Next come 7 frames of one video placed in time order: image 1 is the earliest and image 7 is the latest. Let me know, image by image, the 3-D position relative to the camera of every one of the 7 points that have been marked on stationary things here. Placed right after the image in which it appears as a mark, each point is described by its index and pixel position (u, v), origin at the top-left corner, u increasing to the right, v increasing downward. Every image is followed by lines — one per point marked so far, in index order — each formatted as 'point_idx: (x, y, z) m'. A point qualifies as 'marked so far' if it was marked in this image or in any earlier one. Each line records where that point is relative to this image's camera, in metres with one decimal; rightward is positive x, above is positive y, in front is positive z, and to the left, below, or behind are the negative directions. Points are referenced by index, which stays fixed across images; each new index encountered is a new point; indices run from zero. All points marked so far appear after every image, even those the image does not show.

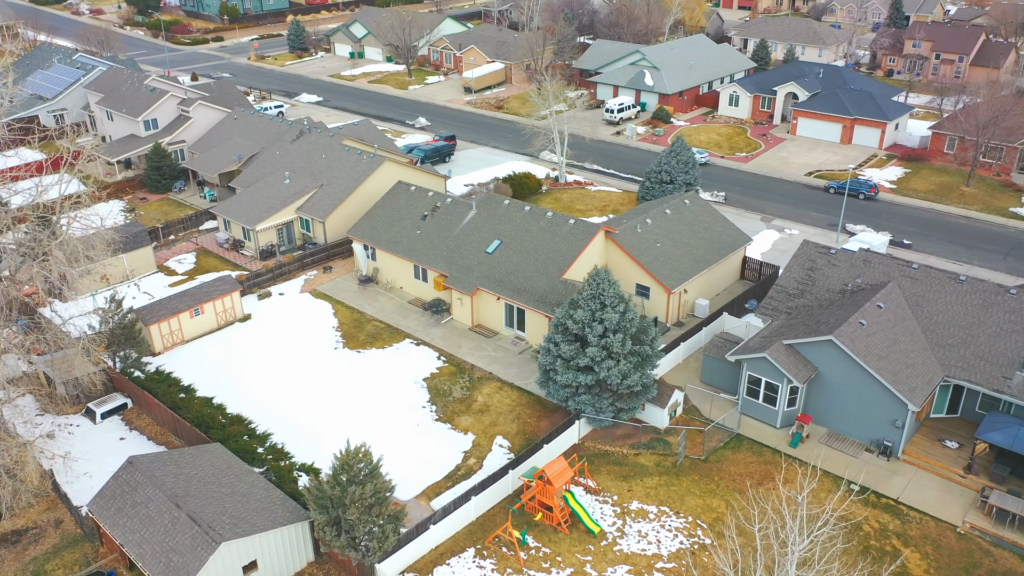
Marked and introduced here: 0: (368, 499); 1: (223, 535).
0: (-3.4, -5.0, +19.5) m
1: (-6.4, -5.6, +18.8) m
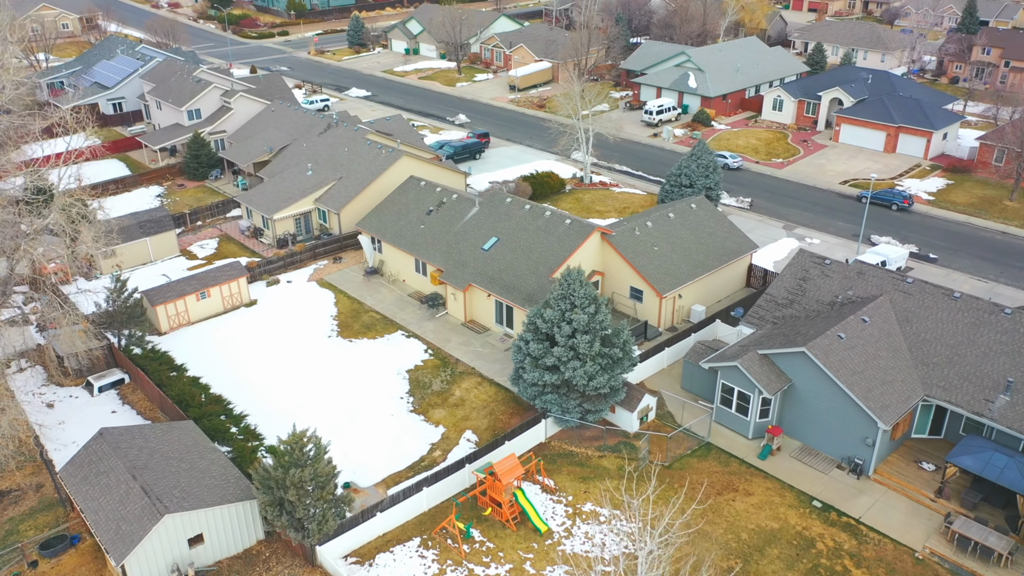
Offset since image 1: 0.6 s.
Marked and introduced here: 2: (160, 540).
0: (-4.9, -4.7, +20.1) m
1: (-8.1, -5.2, +19.6) m
2: (-8.1, -5.9, +19.6) m
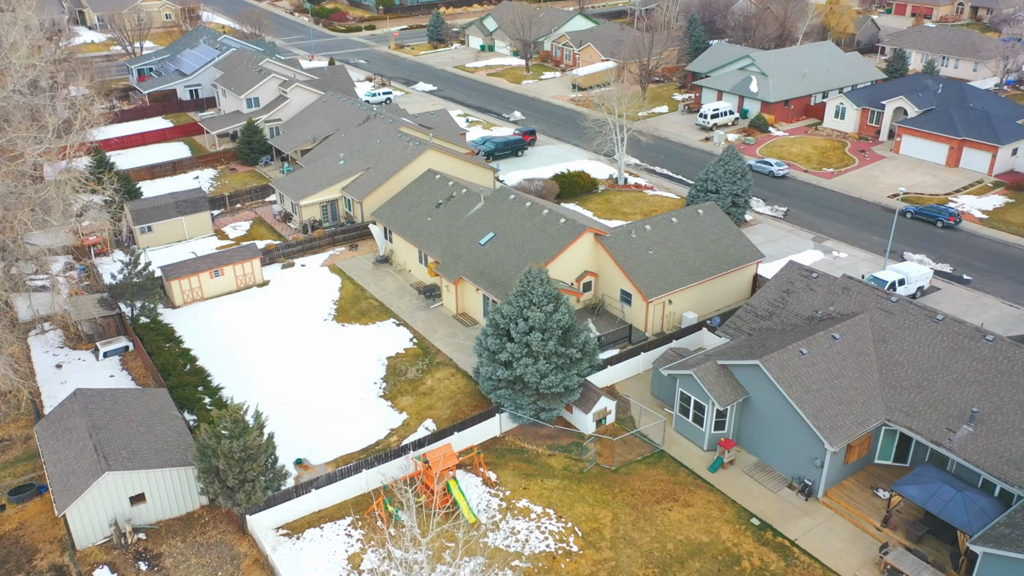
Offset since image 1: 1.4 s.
0: (-7.0, -4.2, +21.1) m
1: (-10.2, -4.5, +21.0) m
2: (-10.3, -5.3, +21.0) m
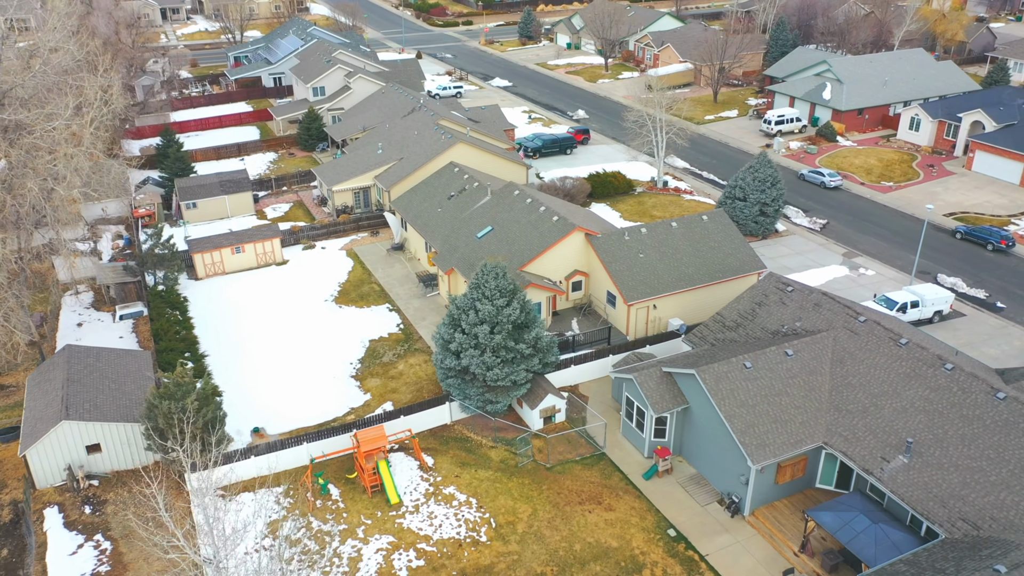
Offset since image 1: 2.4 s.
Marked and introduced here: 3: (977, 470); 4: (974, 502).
0: (-9.1, -3.4, +22.6) m
1: (-12.3, -3.5, +23.0) m
2: (-12.5, -4.3, +22.9) m
3: (+11.0, -4.3, +19.6) m
4: (+10.7, -5.0, +19.1) m
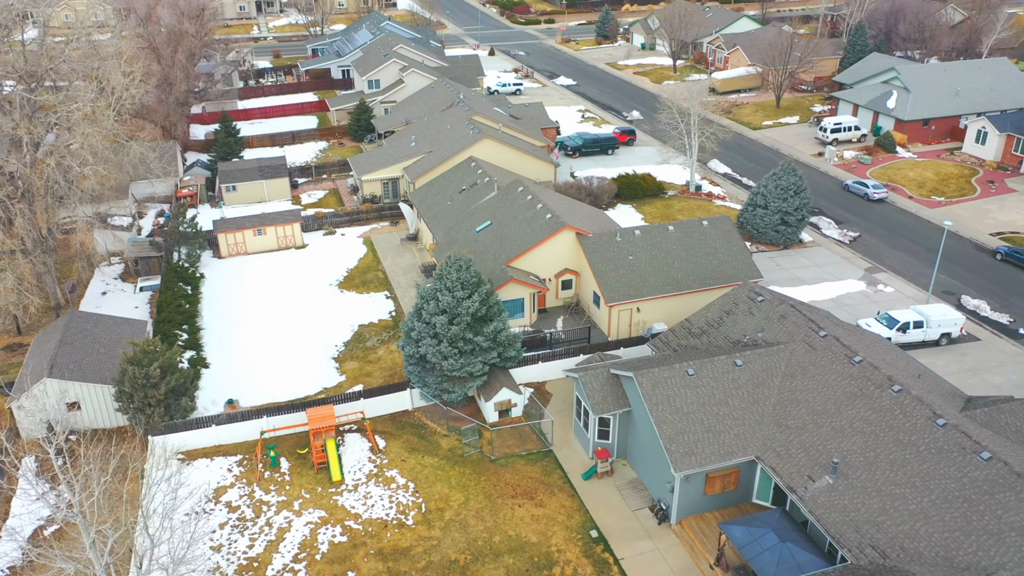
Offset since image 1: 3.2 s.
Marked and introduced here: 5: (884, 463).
0: (-10.8, -2.7, +24.1) m
1: (-13.9, -2.6, +24.9) m
2: (-14.1, -3.3, +24.9) m
3: (+8.8, -4.7, +18.8) m
4: (+8.3, -5.3, +18.2) m
5: (+8.8, -4.2, +19.5) m
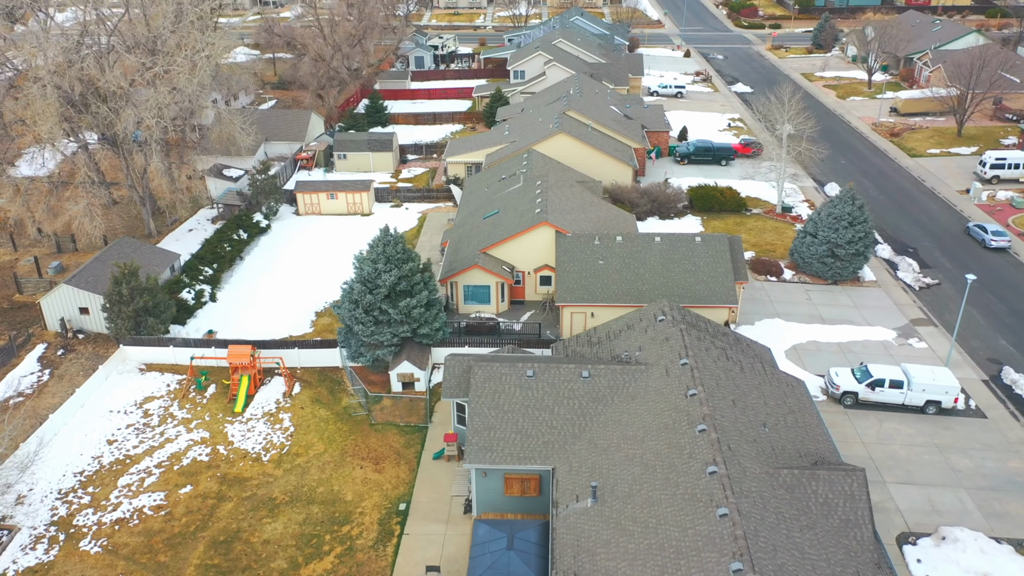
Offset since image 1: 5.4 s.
0: (-13.9, -0.3, +28.9) m
1: (-16.5, +0.3, +30.6) m
2: (-16.8, -0.4, +30.7) m
3: (+2.5, -5.2, +17.7) m
4: (+1.8, -5.8, +17.4) m
5: (+2.9, -4.7, +18.4) m
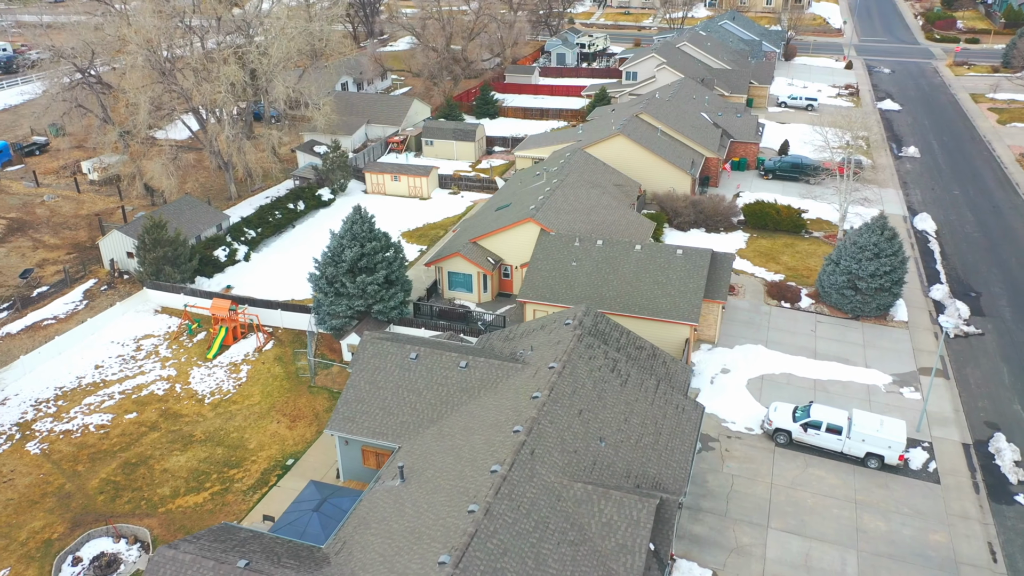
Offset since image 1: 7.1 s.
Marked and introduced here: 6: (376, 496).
0: (-14.8, +1.7, +33.0) m
1: (-16.9, +2.6, +35.3) m
2: (-17.2, +2.0, +35.5) m
3: (-2.4, -5.0, +18.2) m
4: (-3.2, -5.4, +18.1) m
5: (-1.8, -4.5, +18.8) m
6: (-3.2, -5.0, +19.6) m
